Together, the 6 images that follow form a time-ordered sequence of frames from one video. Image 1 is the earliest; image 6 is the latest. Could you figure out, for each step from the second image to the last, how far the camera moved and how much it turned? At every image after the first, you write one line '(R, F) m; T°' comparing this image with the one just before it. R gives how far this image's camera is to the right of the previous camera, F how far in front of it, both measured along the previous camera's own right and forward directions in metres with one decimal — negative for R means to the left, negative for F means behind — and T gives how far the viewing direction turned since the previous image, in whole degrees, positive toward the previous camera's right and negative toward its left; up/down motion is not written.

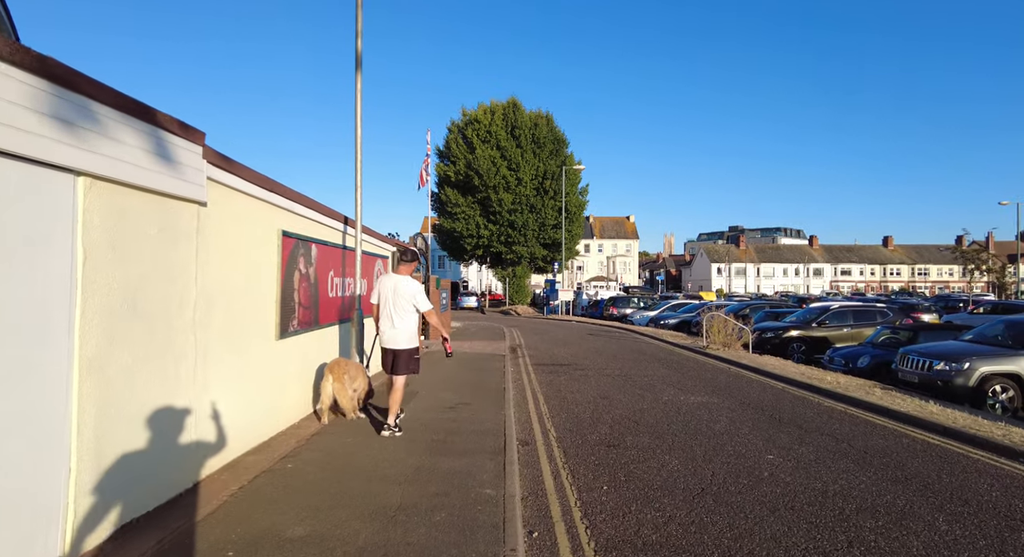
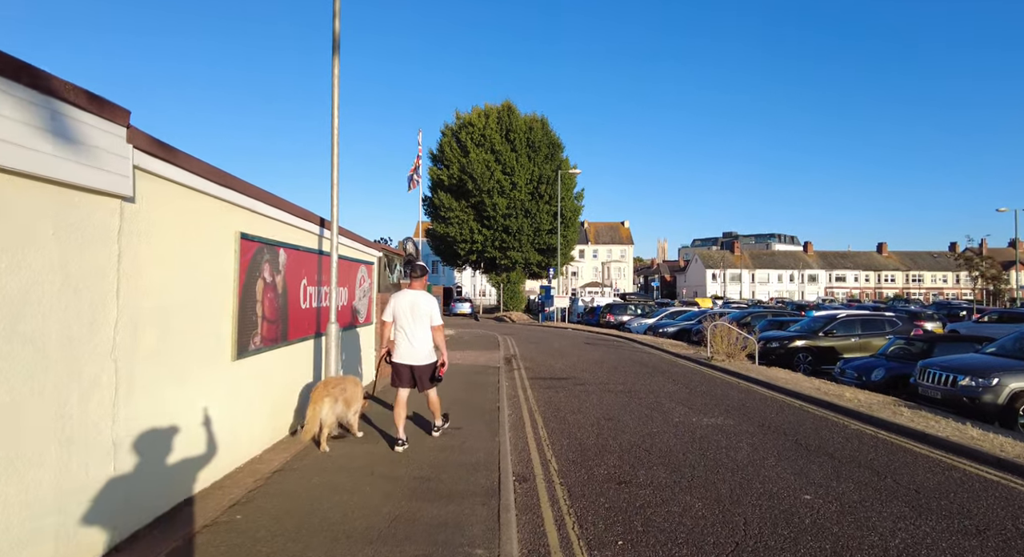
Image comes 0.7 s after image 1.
(0.0, +0.8) m; +1°
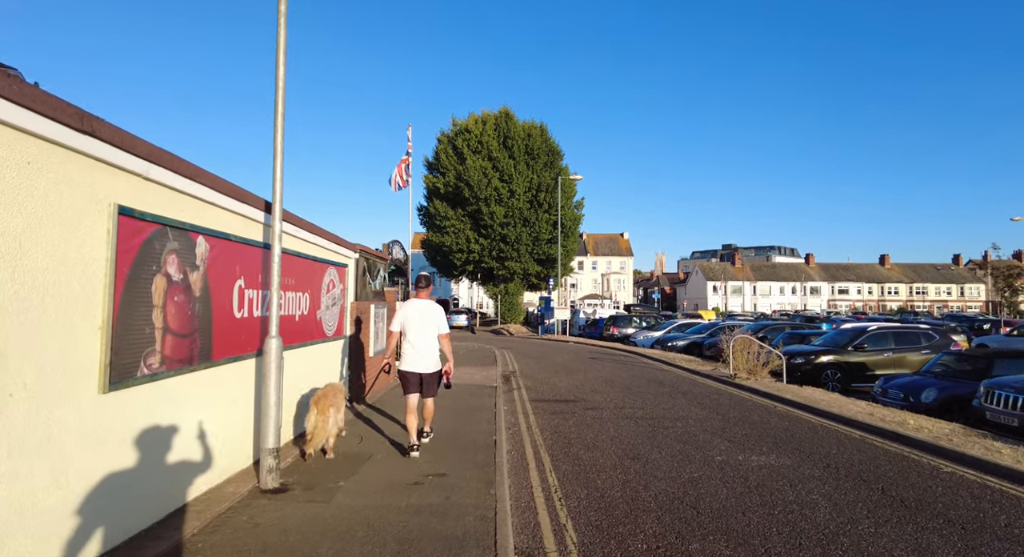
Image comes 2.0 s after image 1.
(0.0, +1.6) m; 0°
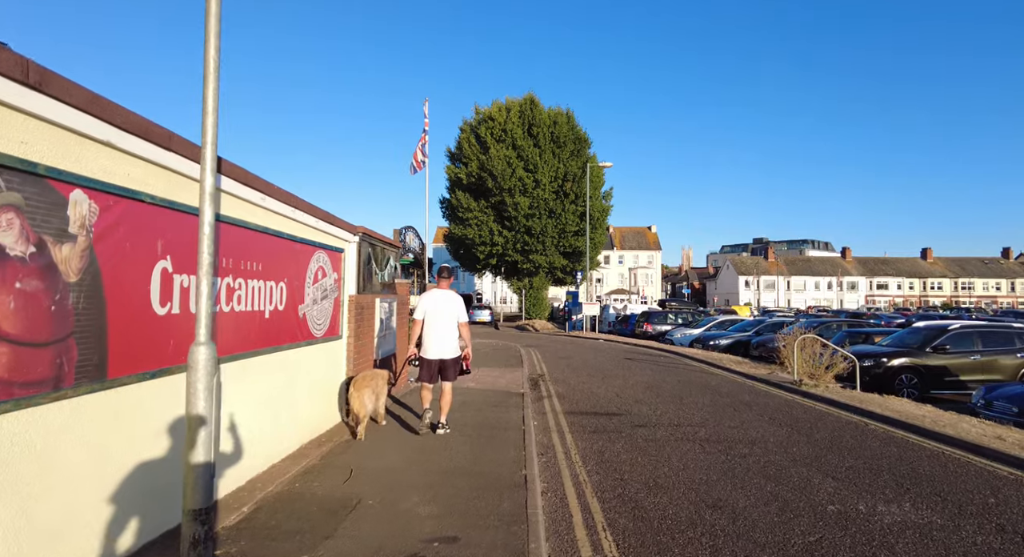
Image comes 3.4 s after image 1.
(-0.1, +1.7) m; -2°
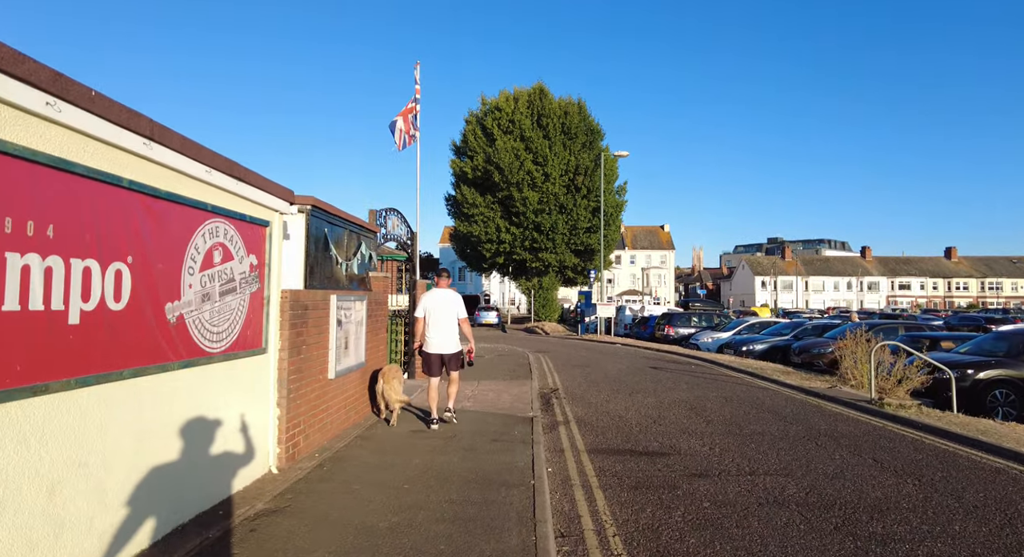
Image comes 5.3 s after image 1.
(0.0, +2.4) m; -1°
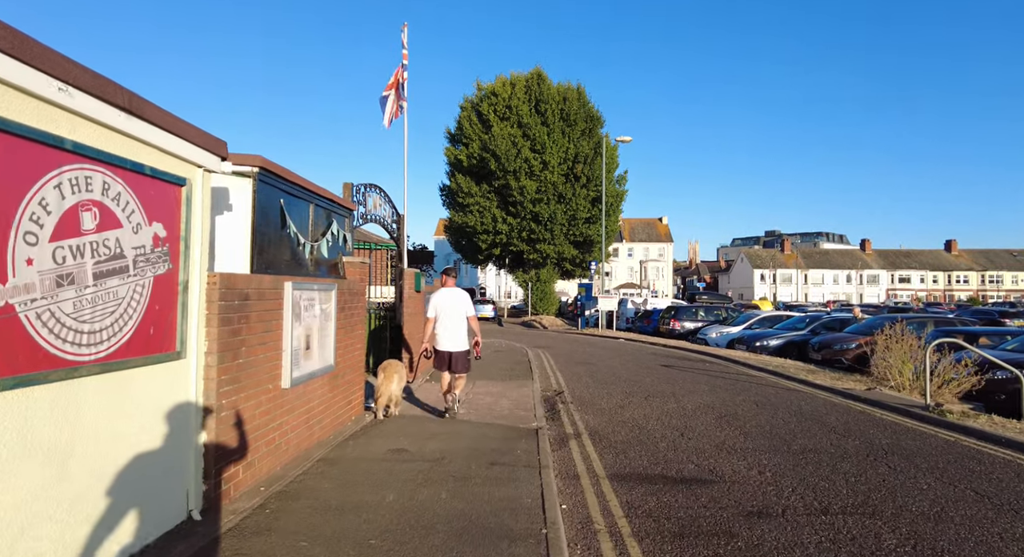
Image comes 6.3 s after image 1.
(-0.1, +1.3) m; 0°
